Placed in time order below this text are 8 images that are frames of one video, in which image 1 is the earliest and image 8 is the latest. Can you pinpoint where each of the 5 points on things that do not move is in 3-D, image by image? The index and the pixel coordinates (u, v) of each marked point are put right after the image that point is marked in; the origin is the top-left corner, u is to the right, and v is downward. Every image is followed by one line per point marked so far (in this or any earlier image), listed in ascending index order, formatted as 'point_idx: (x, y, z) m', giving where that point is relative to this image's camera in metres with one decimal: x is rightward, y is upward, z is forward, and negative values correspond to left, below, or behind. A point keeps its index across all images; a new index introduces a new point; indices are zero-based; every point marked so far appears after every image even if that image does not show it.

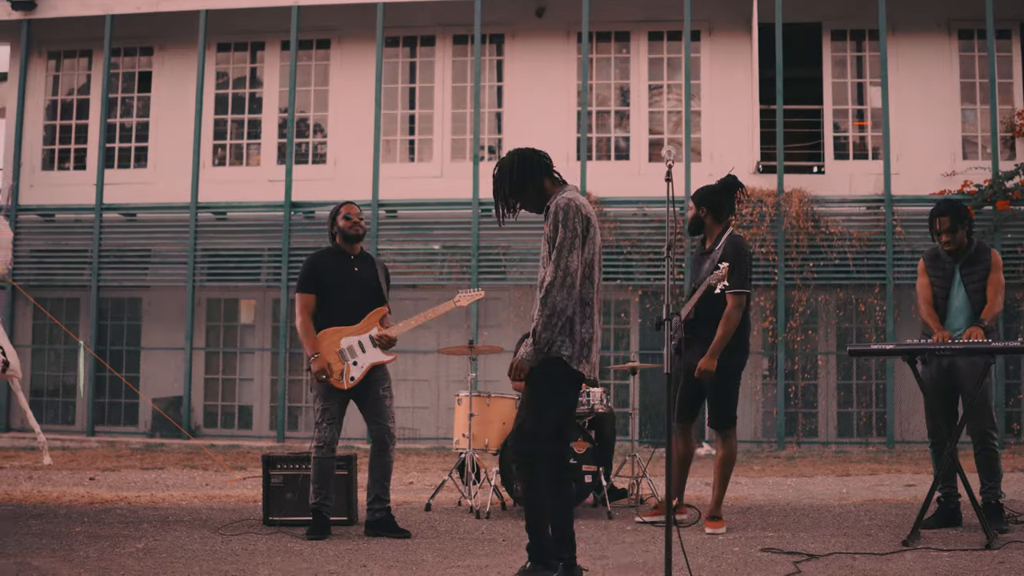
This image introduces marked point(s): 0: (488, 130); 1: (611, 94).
0: (-0.2, +1.5, +15.3) m
1: (+0.9, +1.8, +15.2) m
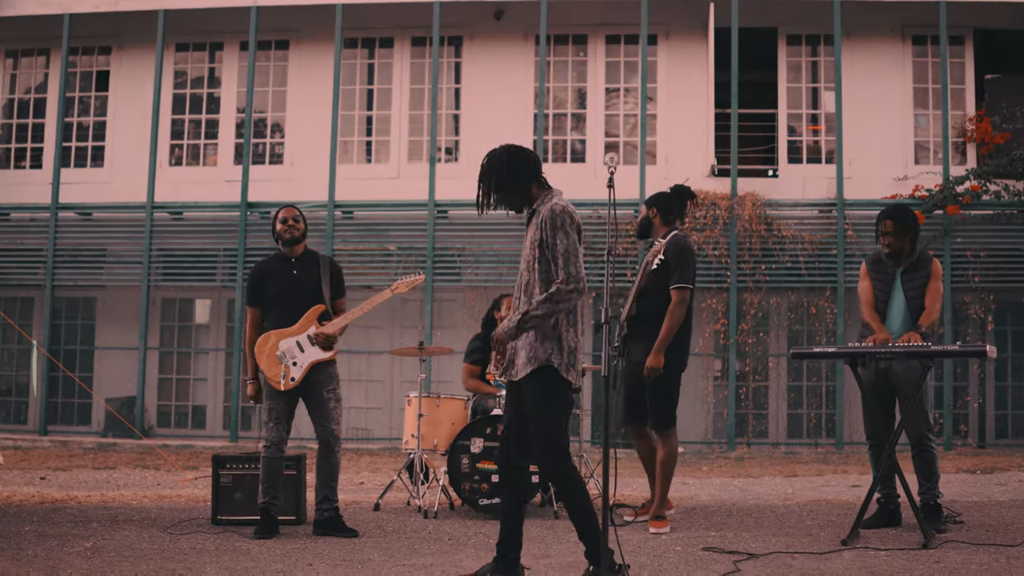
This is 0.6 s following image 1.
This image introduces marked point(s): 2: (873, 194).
0: (-0.6, +1.5, +15.4) m
1: (+0.5, +1.8, +15.3) m
2: (+3.3, +0.9, +15.2) m
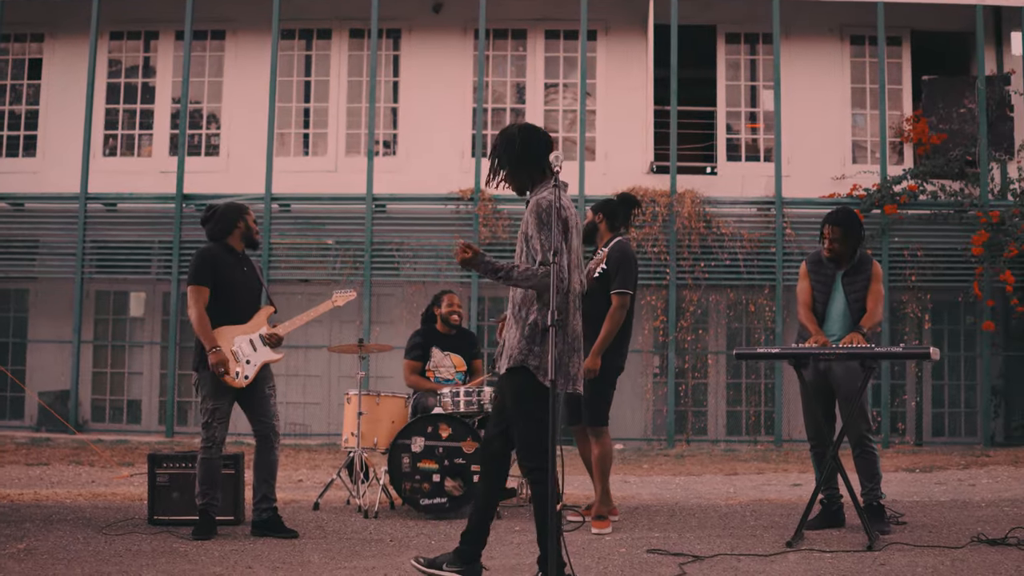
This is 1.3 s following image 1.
0: (-1.2, +1.5, +15.2) m
1: (-0.1, +1.8, +15.3) m
2: (+2.8, +0.9, +15.2) m
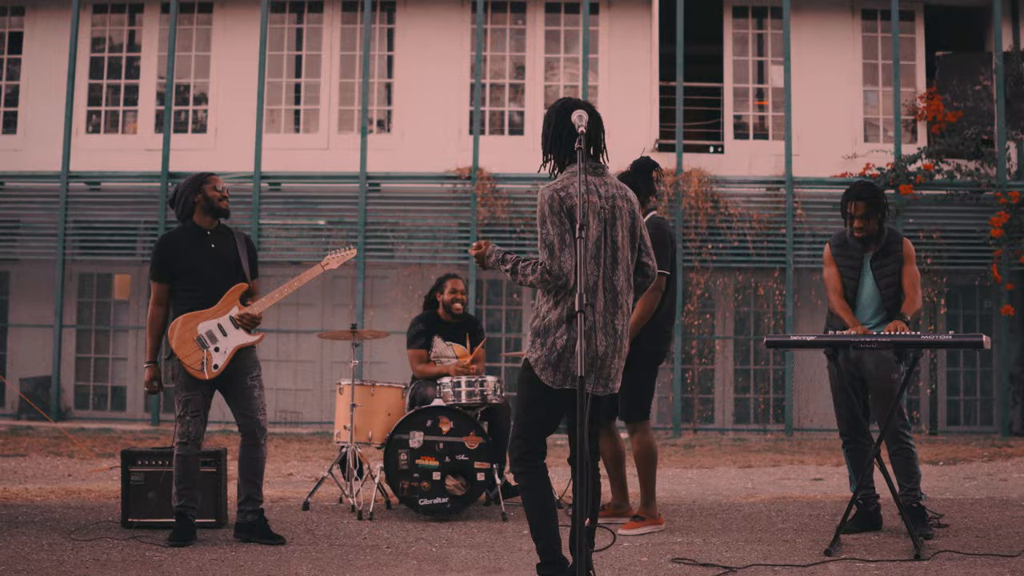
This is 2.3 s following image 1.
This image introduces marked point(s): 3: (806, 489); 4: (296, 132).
0: (-1.2, +1.7, +14.6) m
1: (-0.1, +2.0, +14.7) m
2: (+2.8, +1.0, +14.6) m
3: (+1.5, -1.0, +8.4) m
4: (-1.9, +1.4, +14.7) m
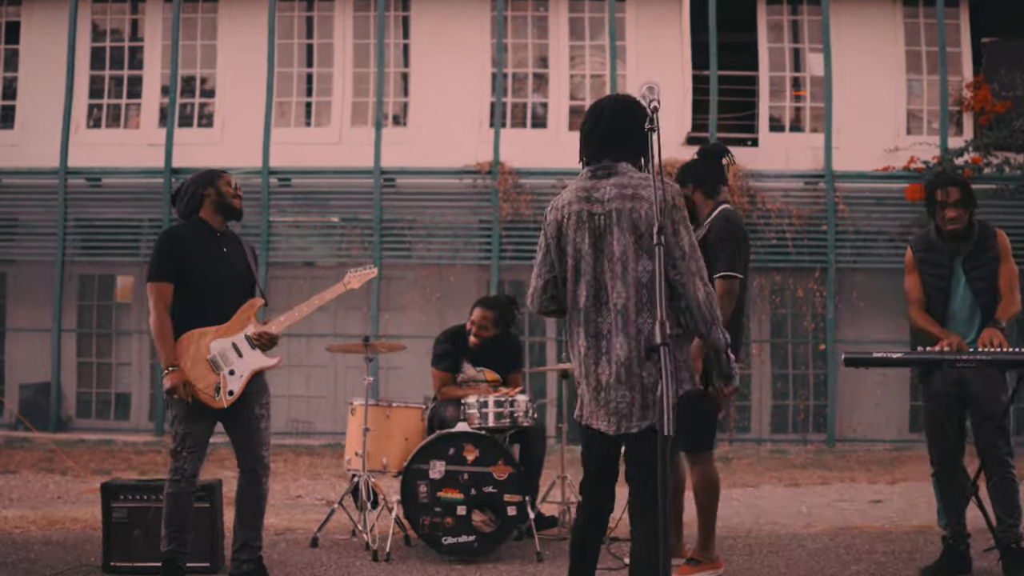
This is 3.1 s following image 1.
0: (-1.0, +1.7, +13.9) m
1: (+0.1, +2.0, +13.9) m
2: (+3.0, +1.0, +13.8) m
3: (+1.6, -1.0, +7.6) m
4: (-1.7, +1.4, +13.9) m
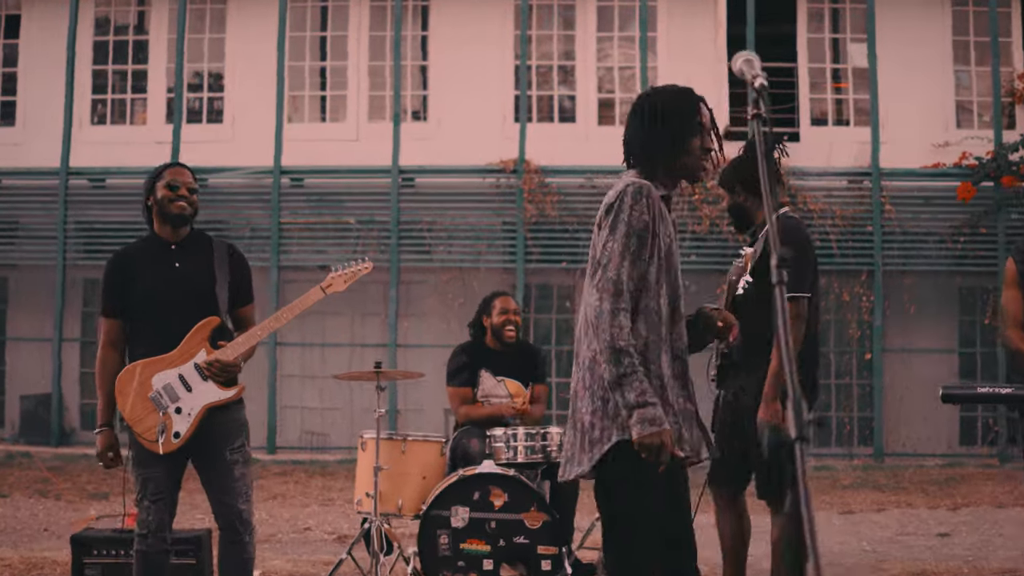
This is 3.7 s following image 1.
0: (-0.8, +1.6, +13.1) m
1: (+0.3, +1.9, +13.1) m
2: (+3.2, +1.0, +13.0) m
3: (+1.8, -1.1, +6.8) m
4: (-1.5, +1.3, +13.2) m
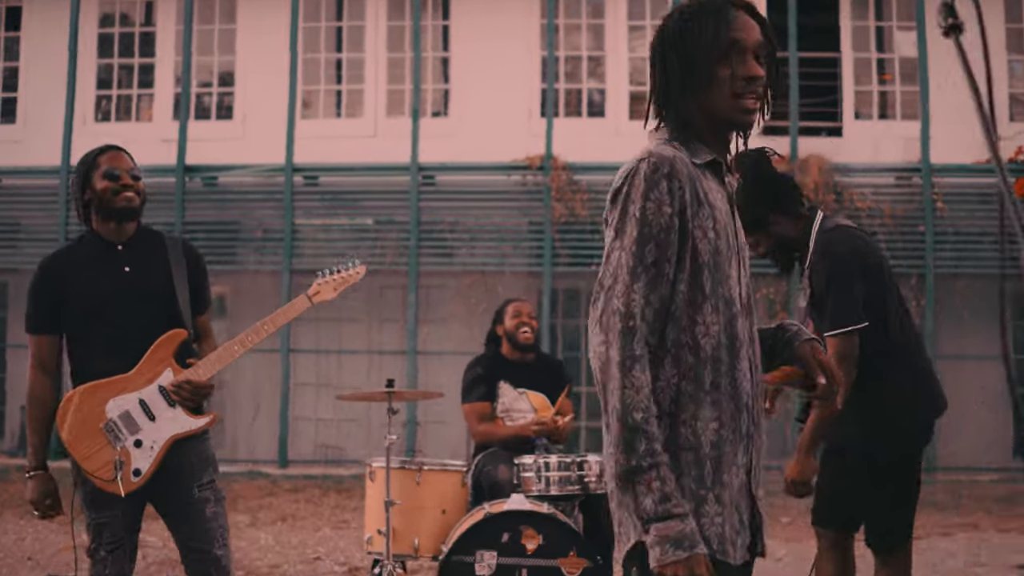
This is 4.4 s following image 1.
0: (-0.6, +1.6, +12.4) m
1: (+0.5, +1.9, +12.4) m
2: (+3.4, +1.0, +12.2) m
3: (+1.9, -1.1, +6.0) m
4: (-1.3, +1.3, +12.5) m
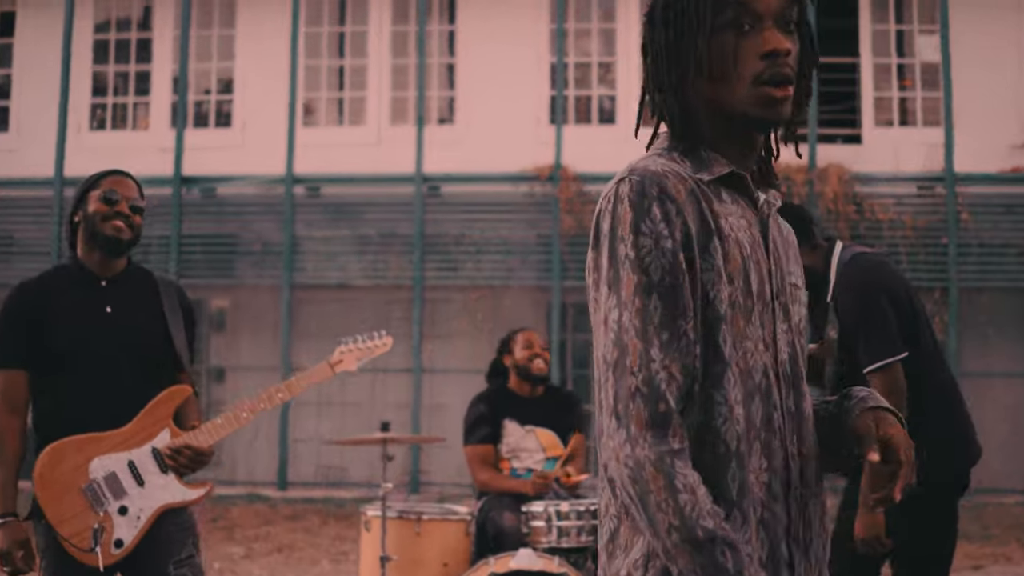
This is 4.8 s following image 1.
0: (-0.6, +1.5, +12.0) m
1: (+0.6, +1.8, +12.0) m
2: (+3.4, +0.9, +11.8) m
3: (+1.9, -1.2, +5.6) m
4: (-1.3, +1.2, +12.1) m
